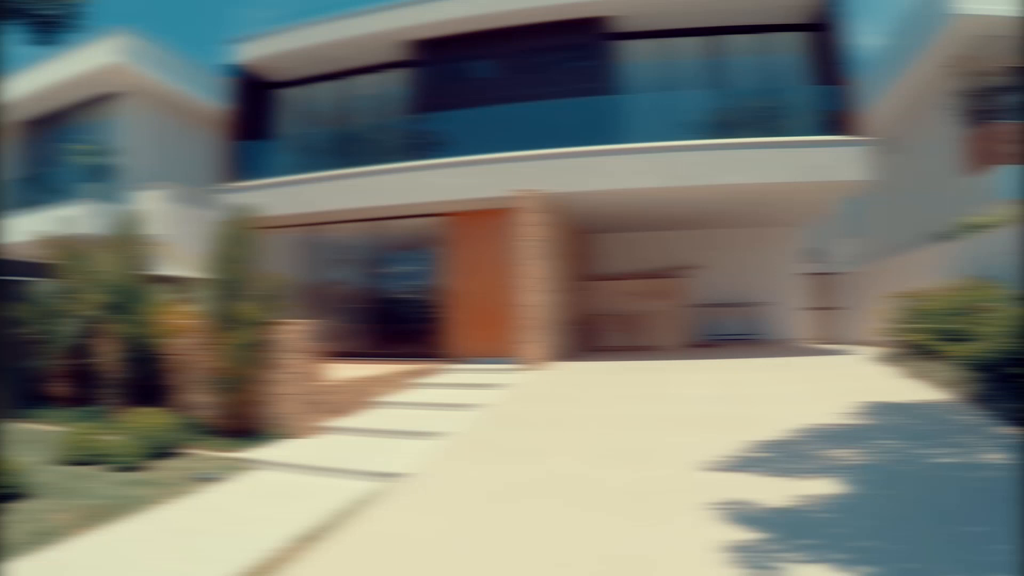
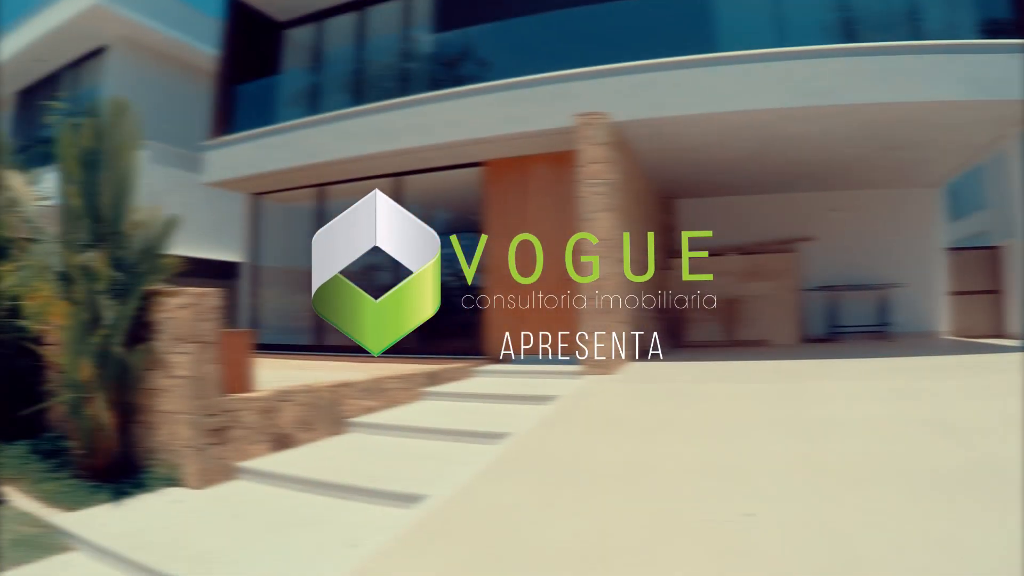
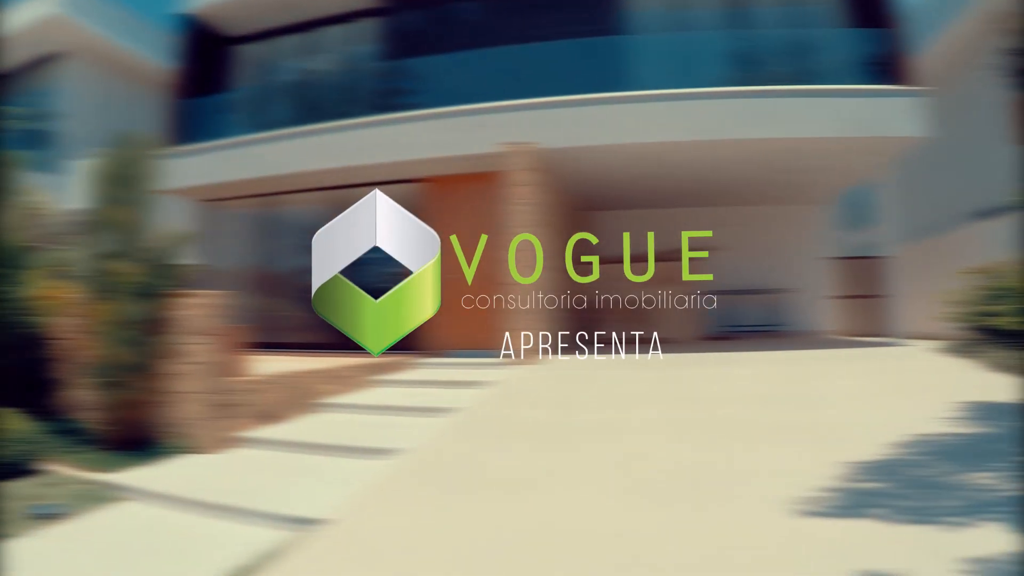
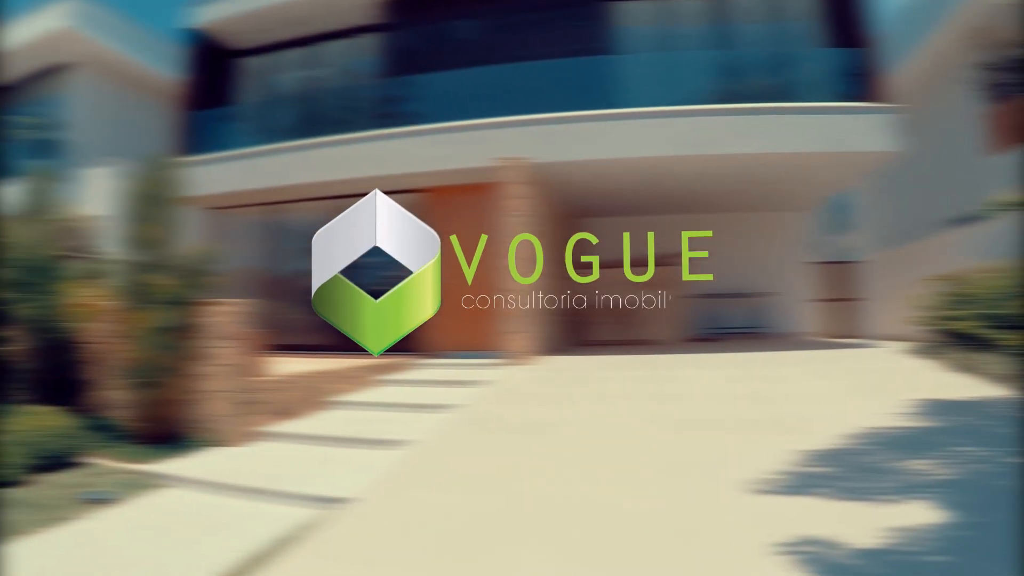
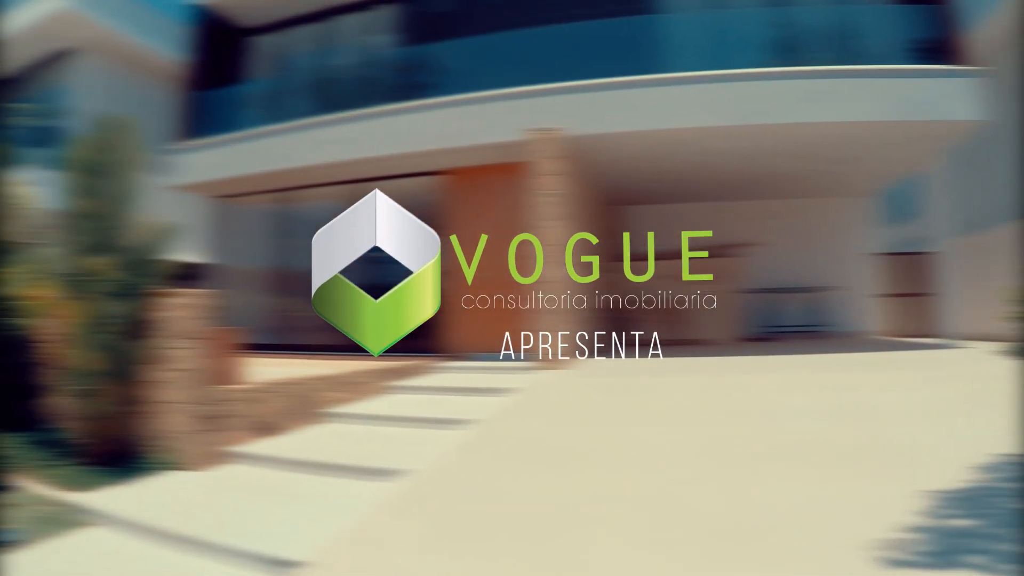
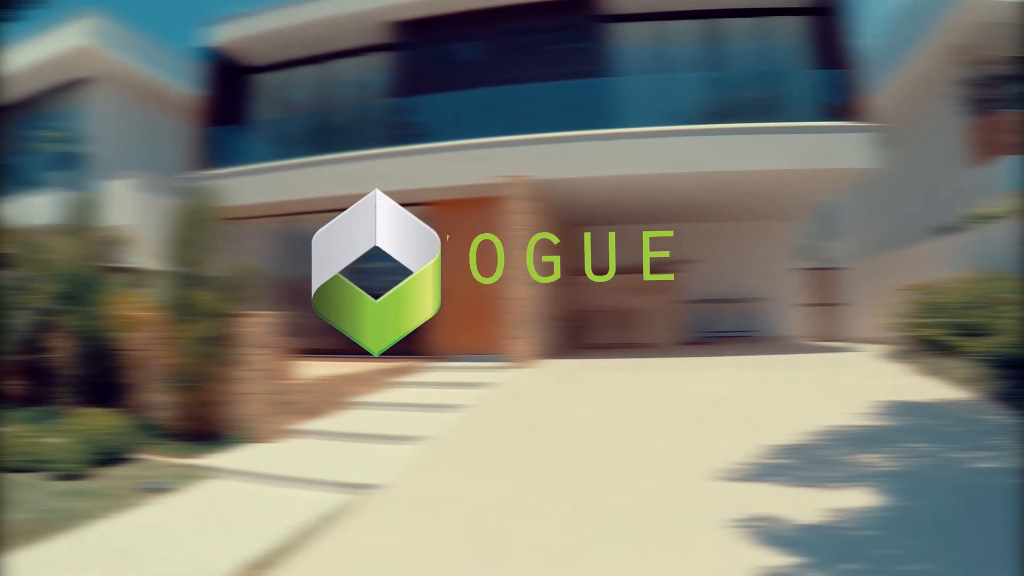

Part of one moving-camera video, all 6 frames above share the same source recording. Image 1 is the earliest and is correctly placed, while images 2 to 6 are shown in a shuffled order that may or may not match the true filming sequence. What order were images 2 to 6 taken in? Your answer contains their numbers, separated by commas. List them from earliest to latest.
6, 4, 3, 5, 2
